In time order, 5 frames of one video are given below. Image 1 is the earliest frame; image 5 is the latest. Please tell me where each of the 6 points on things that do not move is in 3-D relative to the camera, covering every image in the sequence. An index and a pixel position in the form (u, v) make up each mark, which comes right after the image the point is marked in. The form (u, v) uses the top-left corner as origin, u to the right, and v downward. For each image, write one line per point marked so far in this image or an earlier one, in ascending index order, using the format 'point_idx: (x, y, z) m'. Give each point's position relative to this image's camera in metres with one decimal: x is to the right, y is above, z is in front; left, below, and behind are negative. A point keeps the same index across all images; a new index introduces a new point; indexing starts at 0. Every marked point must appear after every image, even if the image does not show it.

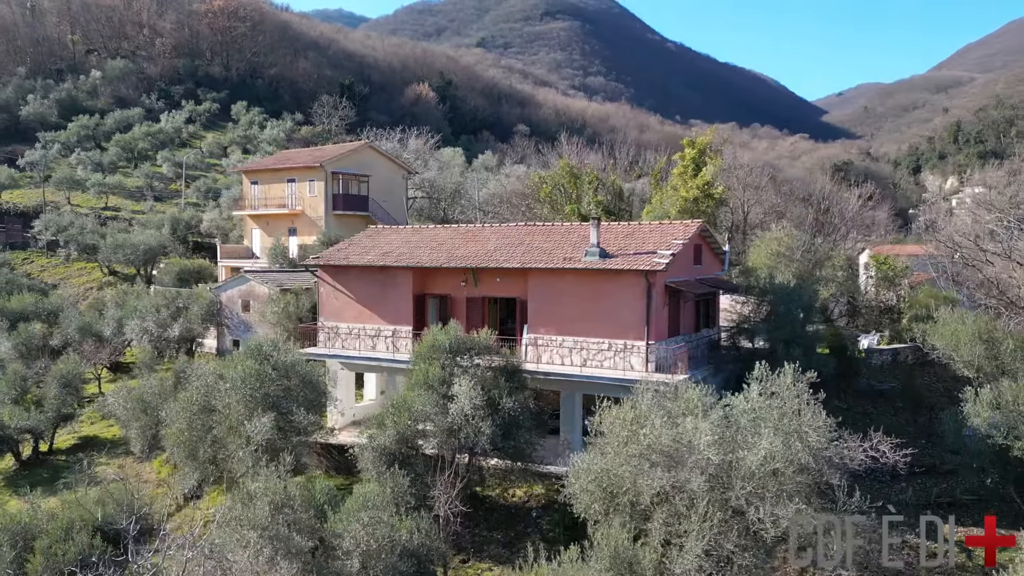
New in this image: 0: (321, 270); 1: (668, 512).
0: (-4.5, +0.4, +19.3) m
1: (+2.2, -3.1, +11.1) m
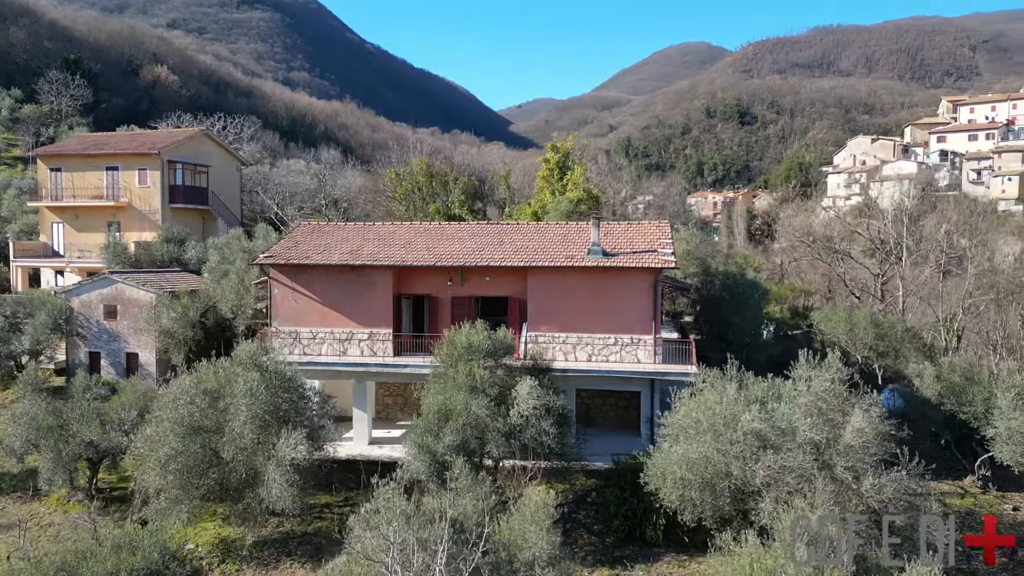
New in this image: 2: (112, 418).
0: (-5.1, +0.4, +17.5) m
1: (+4.0, -3.0, +12.1) m
2: (-8.1, -2.7, +16.5) m
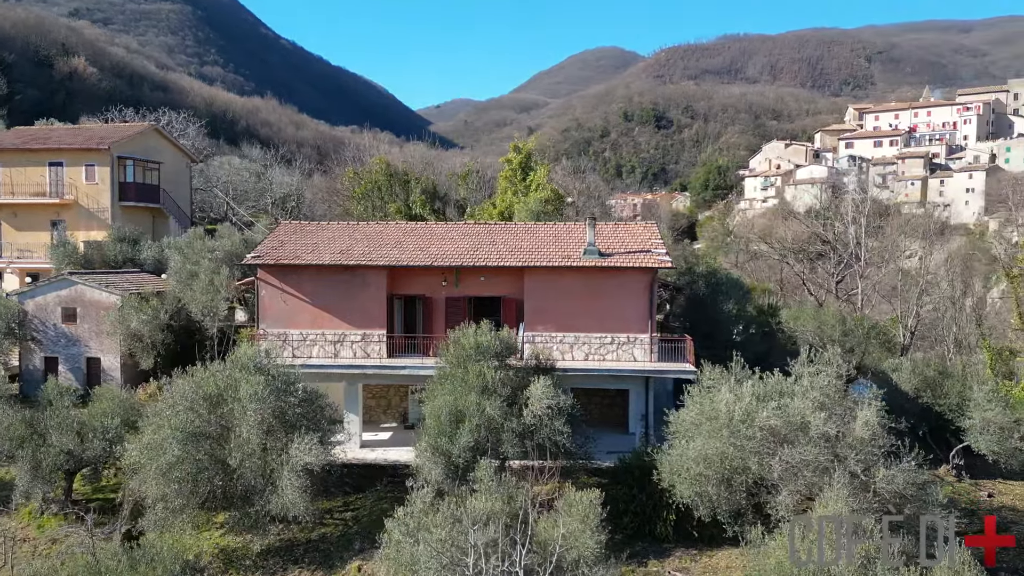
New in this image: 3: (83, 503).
0: (-5.2, +0.4, +17.0) m
1: (+4.4, -3.0, +12.5) m
2: (-8.1, -2.7, +15.7) m
3: (-8.4, -4.2, +16.0) m
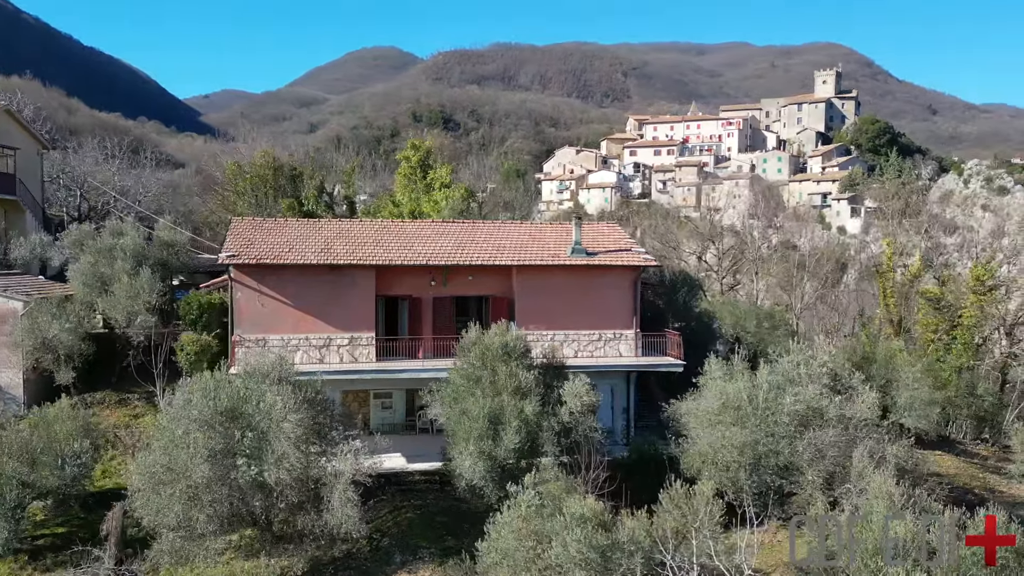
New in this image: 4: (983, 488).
0: (-5.3, +0.3, +15.6) m
1: (+5.2, -2.9, +13.6) m
2: (-7.7, -2.8, +13.7) m
3: (-8.1, -4.3, +13.8) m
4: (+10.3, -4.4, +17.7) m
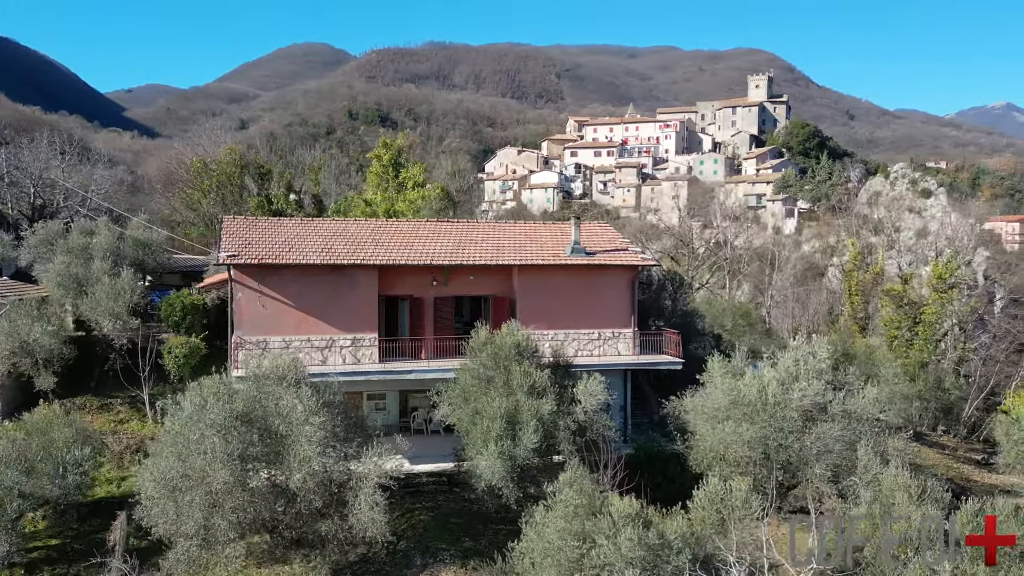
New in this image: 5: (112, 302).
0: (-5.1, +0.3, +15.2) m
1: (+5.5, -2.9, +14.0) m
2: (-7.4, -2.8, +13.1) m
3: (-7.8, -4.3, +13.2) m
4: (+10.2, -4.3, +18.5) m
5: (-8.9, -0.3, +18.1) m
